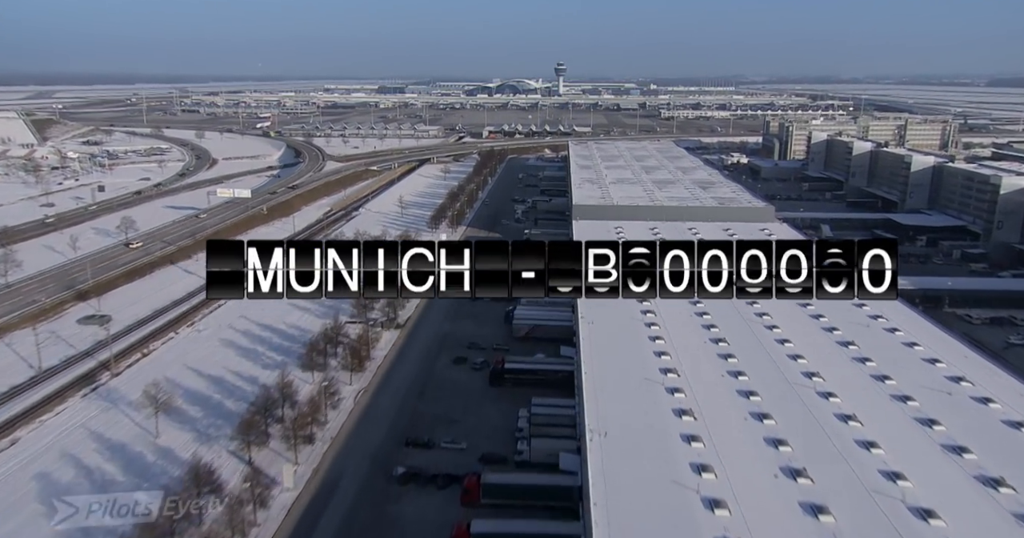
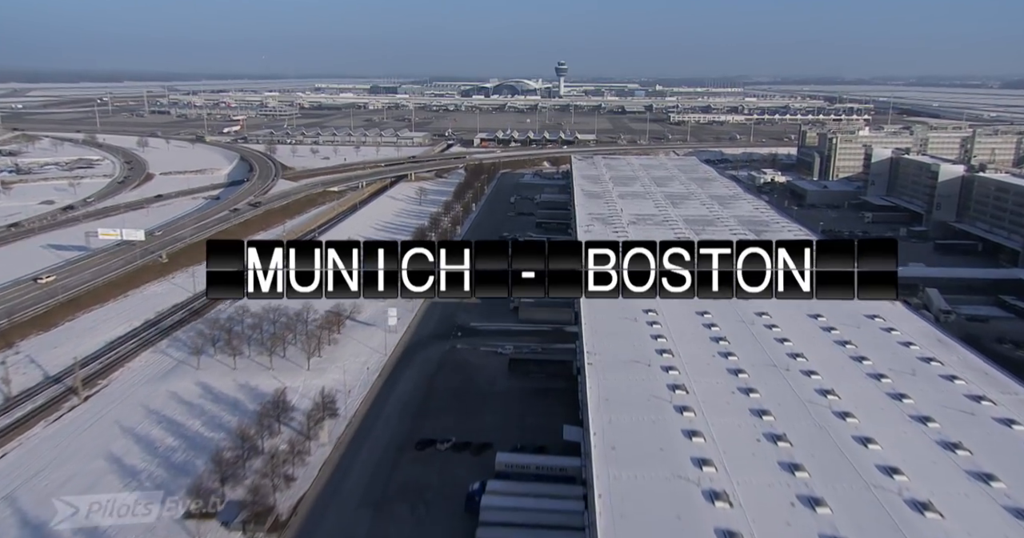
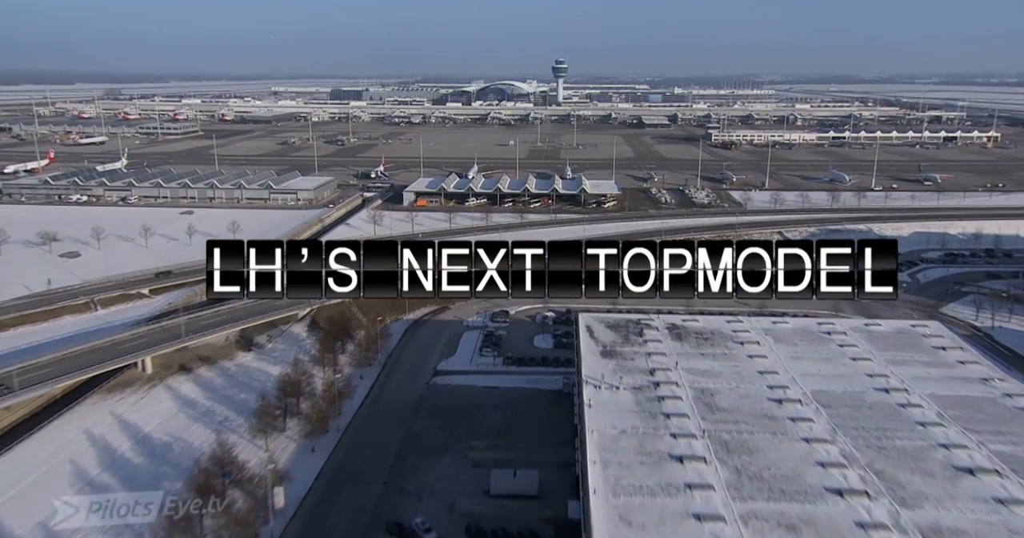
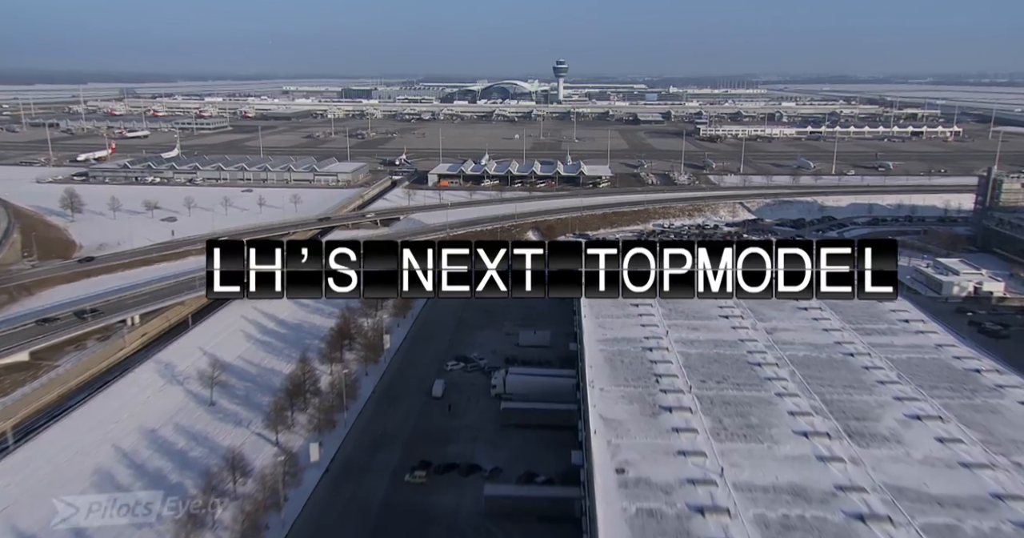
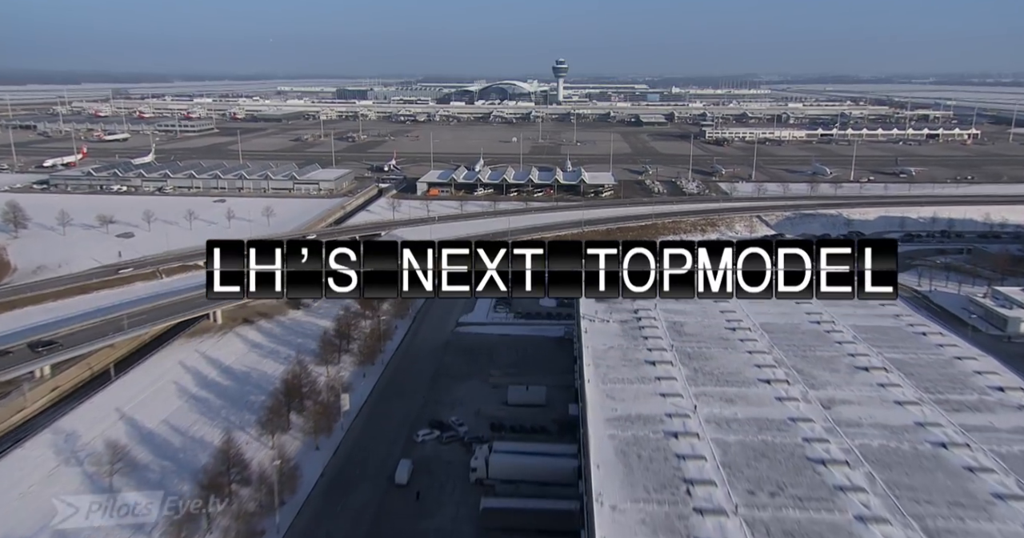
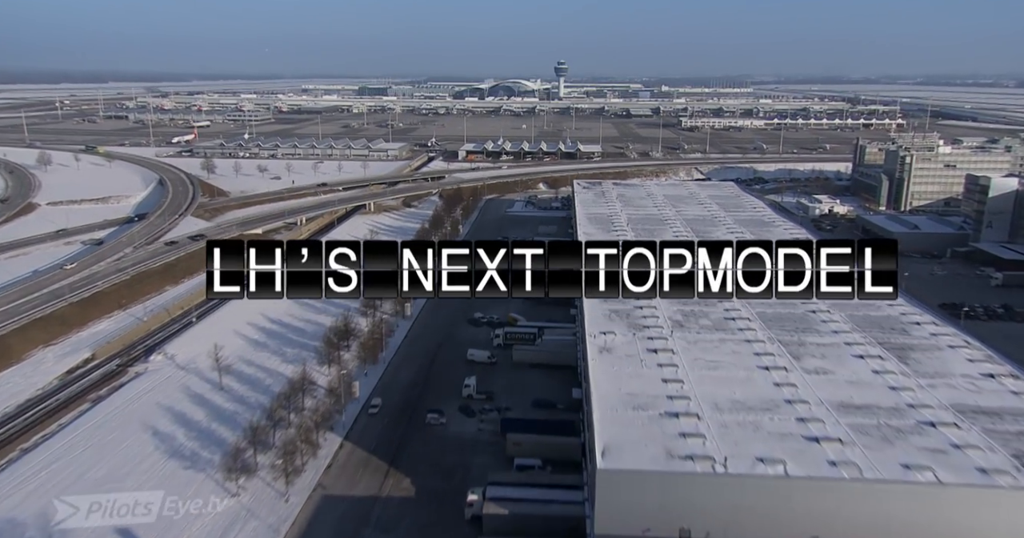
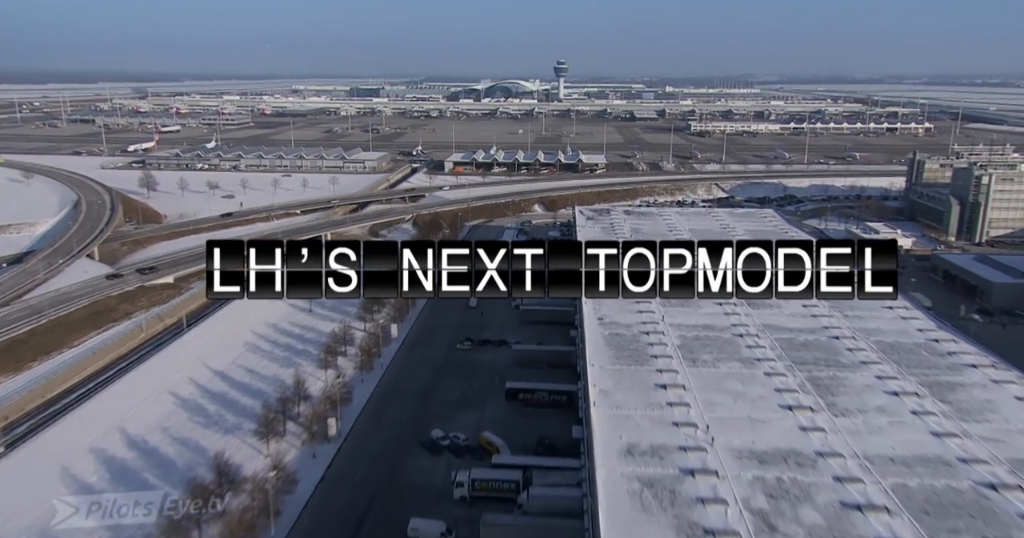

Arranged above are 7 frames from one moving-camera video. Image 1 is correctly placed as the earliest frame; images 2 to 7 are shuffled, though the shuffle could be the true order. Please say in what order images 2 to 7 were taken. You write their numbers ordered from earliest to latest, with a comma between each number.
2, 6, 7, 4, 5, 3
